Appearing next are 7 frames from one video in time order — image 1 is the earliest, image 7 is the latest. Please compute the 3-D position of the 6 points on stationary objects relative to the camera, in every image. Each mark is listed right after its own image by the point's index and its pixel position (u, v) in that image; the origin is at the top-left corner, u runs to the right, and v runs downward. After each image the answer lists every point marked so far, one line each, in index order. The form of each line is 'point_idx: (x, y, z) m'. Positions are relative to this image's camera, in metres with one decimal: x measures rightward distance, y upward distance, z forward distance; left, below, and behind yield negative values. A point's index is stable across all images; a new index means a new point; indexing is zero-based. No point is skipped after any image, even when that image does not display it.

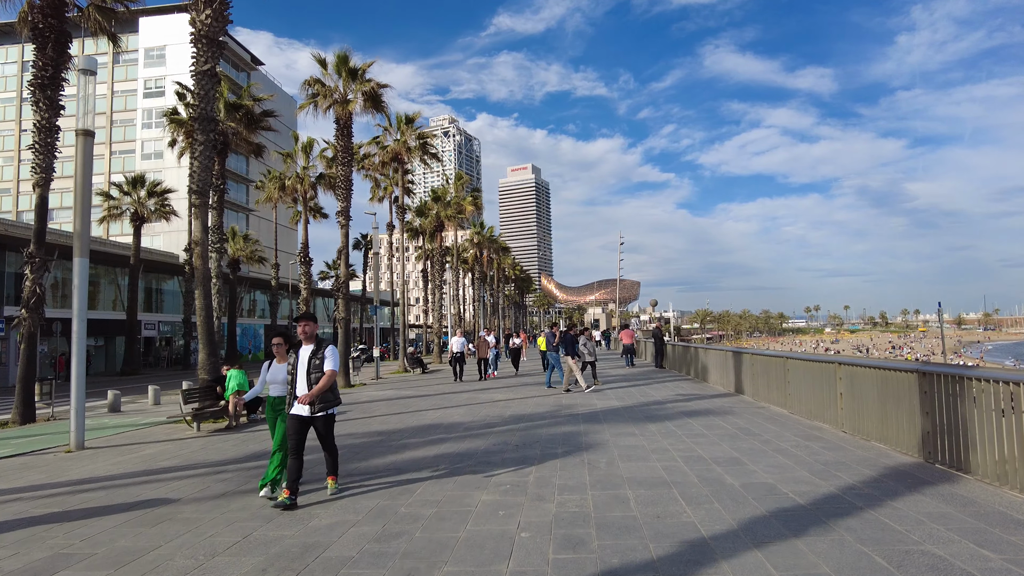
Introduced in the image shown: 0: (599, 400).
0: (+1.8, -2.3, +12.9) m
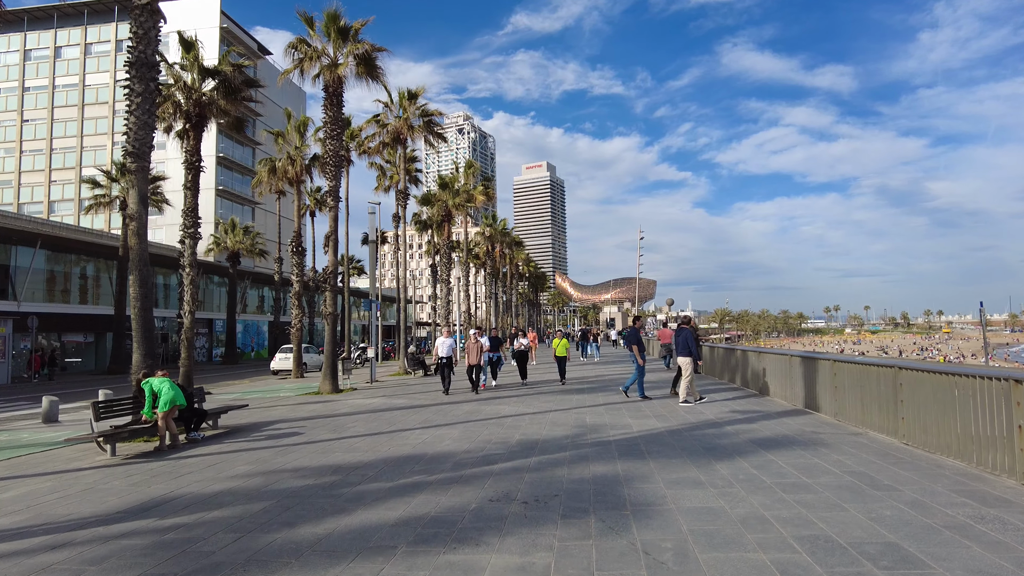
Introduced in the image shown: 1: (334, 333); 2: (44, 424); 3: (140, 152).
0: (+1.9, -2.1, +10.0) m
1: (-5.4, -1.4, +19.1) m
2: (-9.8, -2.8, +13.2) m
3: (-6.6, +2.4, +11.2) m
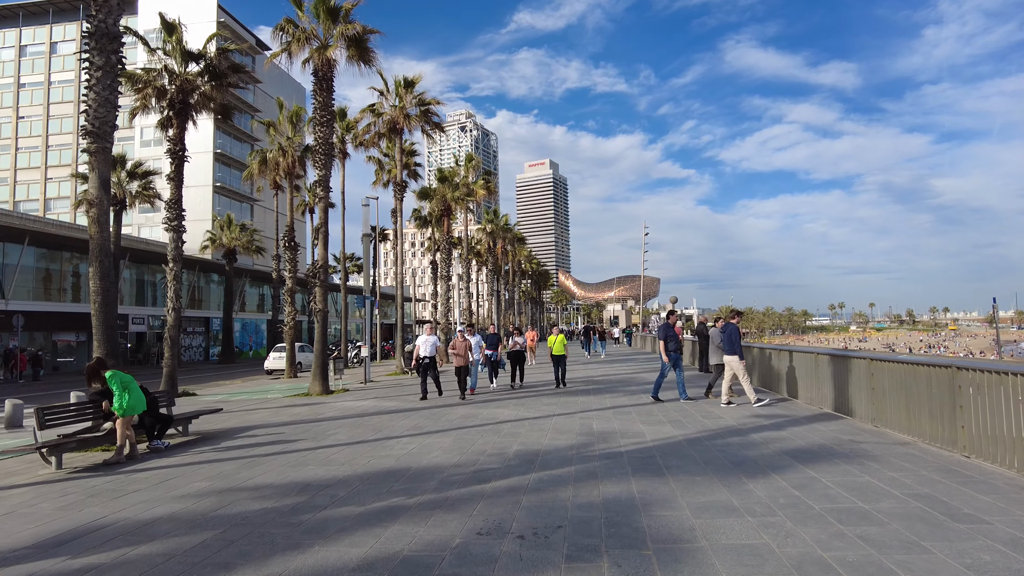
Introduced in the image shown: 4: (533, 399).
0: (+1.9, -2.0, +8.9) m
1: (-5.4, -1.2, +18.1) m
2: (-9.8, -2.7, +12.2) m
3: (-6.6, +2.5, +10.2) m
4: (+0.4, -2.1, +11.8) m
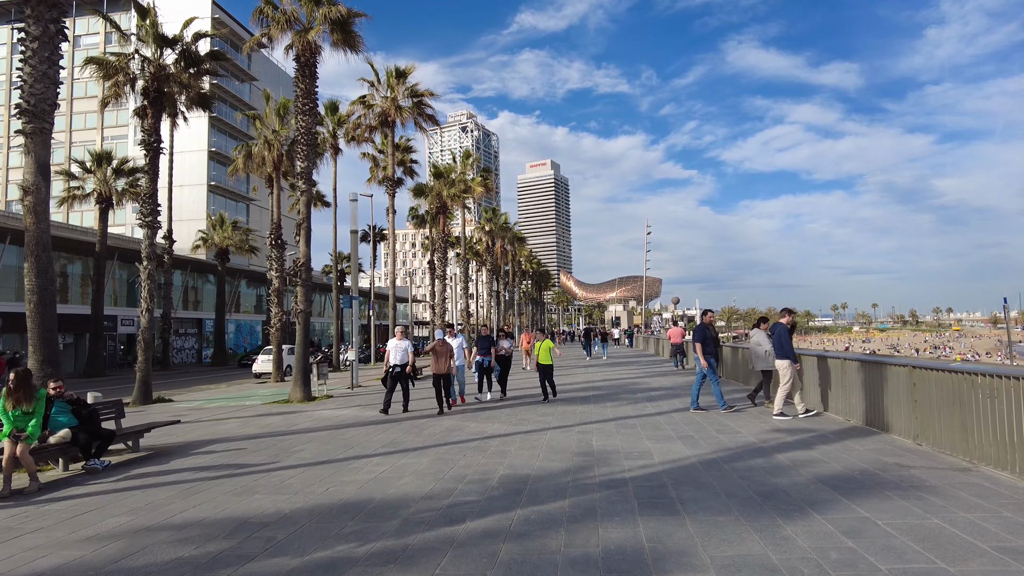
0: (+1.7, -2.0, +7.8) m
1: (-5.5, -1.2, +17.0) m
2: (-10.0, -2.7, +11.1) m
3: (-6.8, +2.6, +9.0) m
4: (+0.2, -2.1, +10.7) m
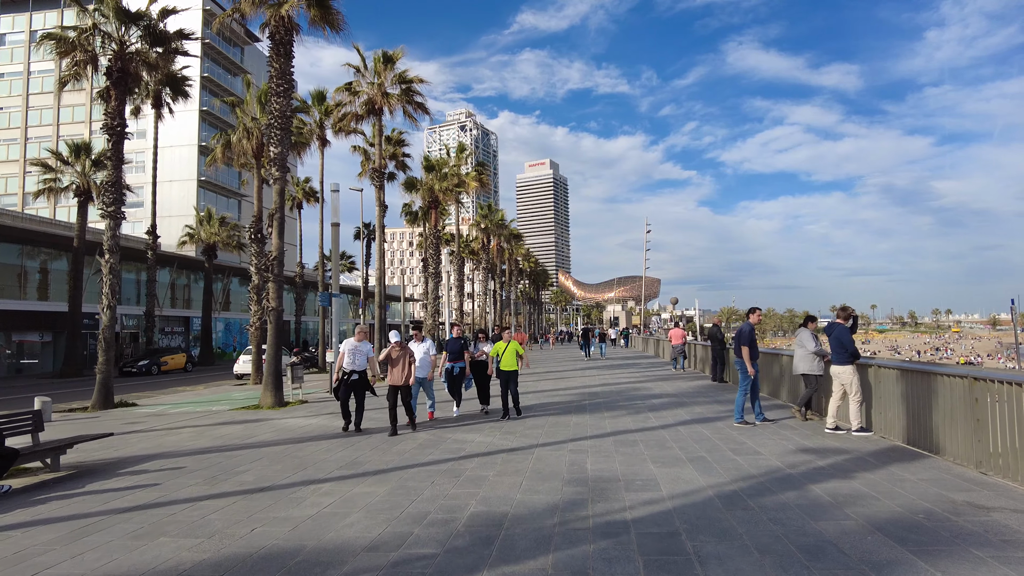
0: (+1.5, -1.9, +6.5) m
1: (-5.8, -1.1, +15.7) m
2: (-10.2, -2.6, +9.8) m
3: (-7.0, +2.7, +7.7) m
4: (0.0, -2.0, +9.3) m
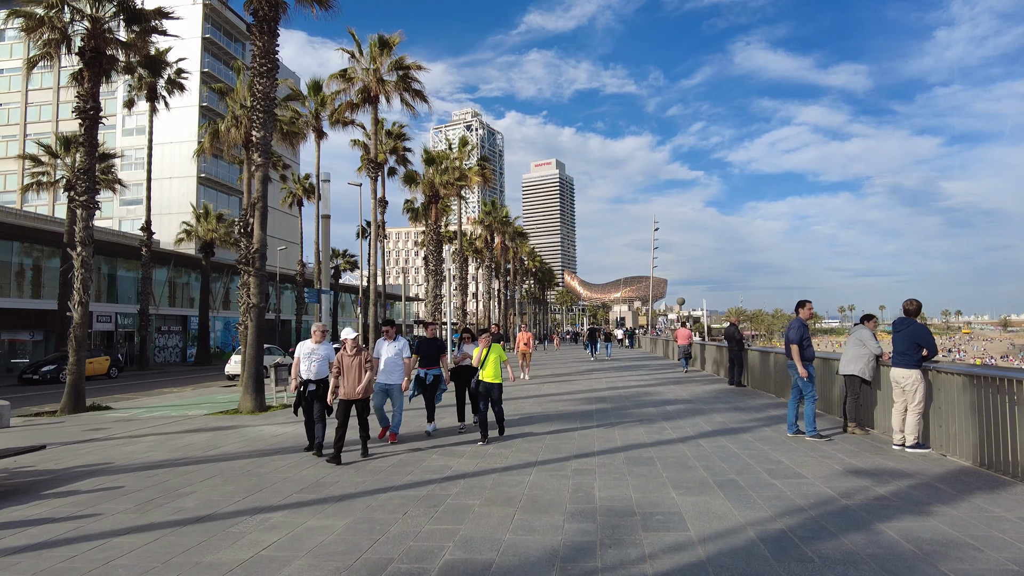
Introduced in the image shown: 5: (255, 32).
0: (+1.4, -1.8, +5.2) m
1: (-5.8, -1.0, +14.5) m
2: (-10.3, -2.5, +8.7) m
3: (-7.1, +2.8, +6.6) m
4: (-0.1, -1.9, +8.1) m
5: (-6.1, +6.1, +15.0) m
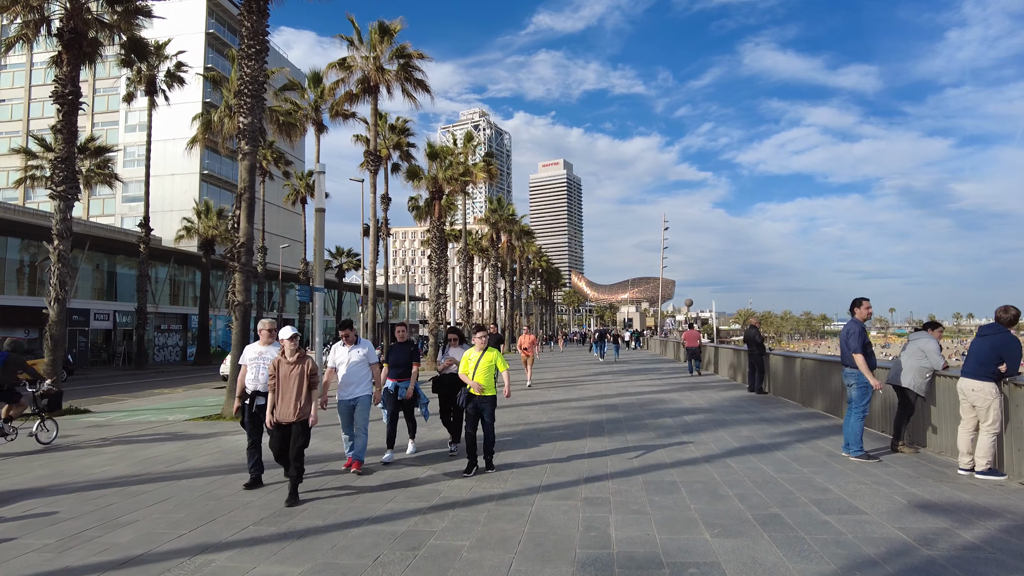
0: (+1.4, -1.7, +4.2) m
1: (-5.7, -0.9, +13.6) m
2: (-10.2, -2.4, +7.8) m
3: (-7.0, +2.9, +5.6) m
4: (0.0, -1.8, +7.1) m
5: (-6.0, +6.1, +14.1) m
